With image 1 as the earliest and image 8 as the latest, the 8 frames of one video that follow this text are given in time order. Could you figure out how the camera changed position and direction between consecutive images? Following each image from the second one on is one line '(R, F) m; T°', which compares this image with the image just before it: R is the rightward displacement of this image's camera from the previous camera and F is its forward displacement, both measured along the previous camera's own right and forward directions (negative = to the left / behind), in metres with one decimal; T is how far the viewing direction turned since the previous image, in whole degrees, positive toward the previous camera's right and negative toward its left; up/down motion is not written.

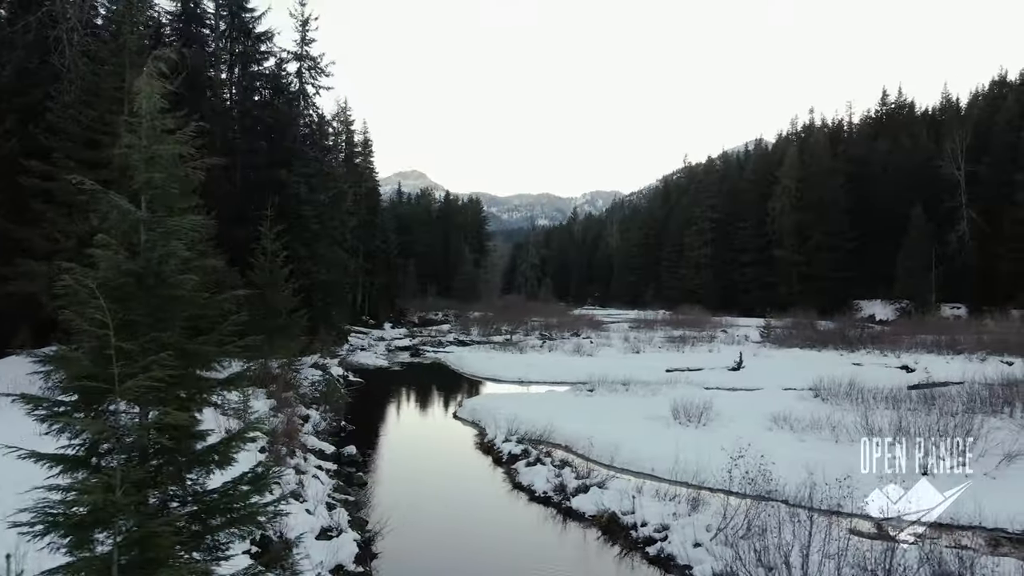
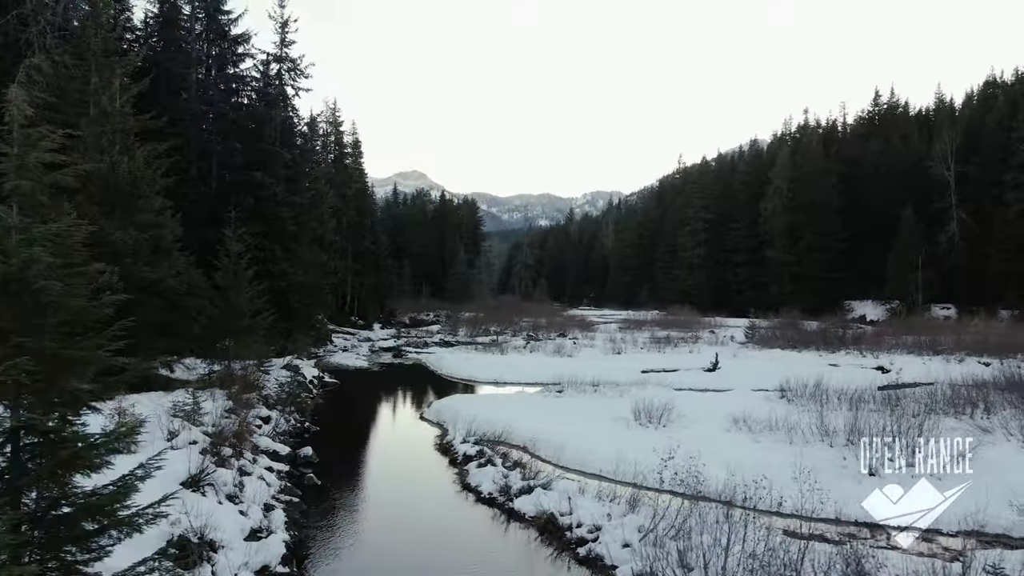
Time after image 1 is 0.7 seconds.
(+0.7, -0.1) m; 0°
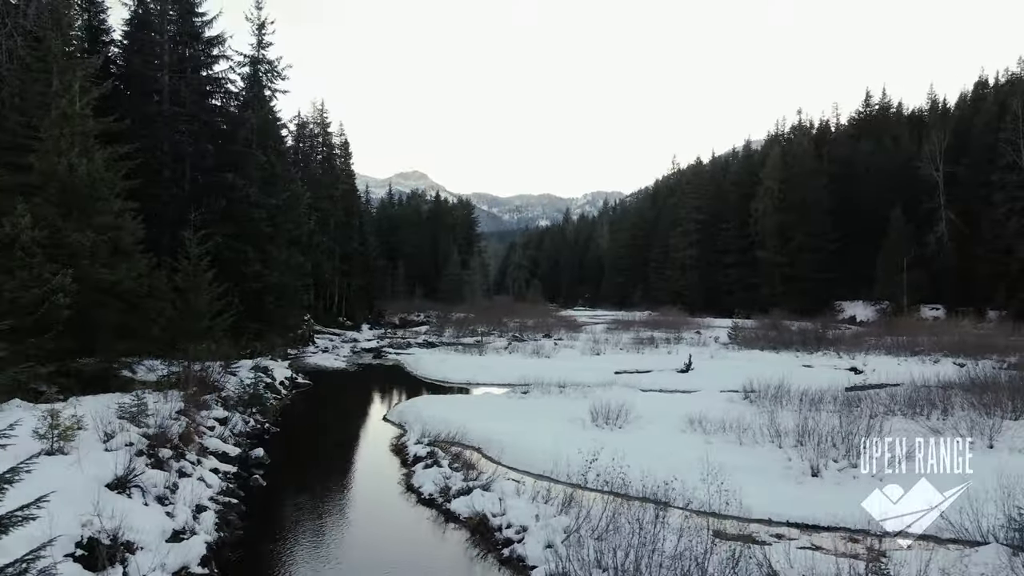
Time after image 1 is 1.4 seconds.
(+0.7, -0.1) m; 0°
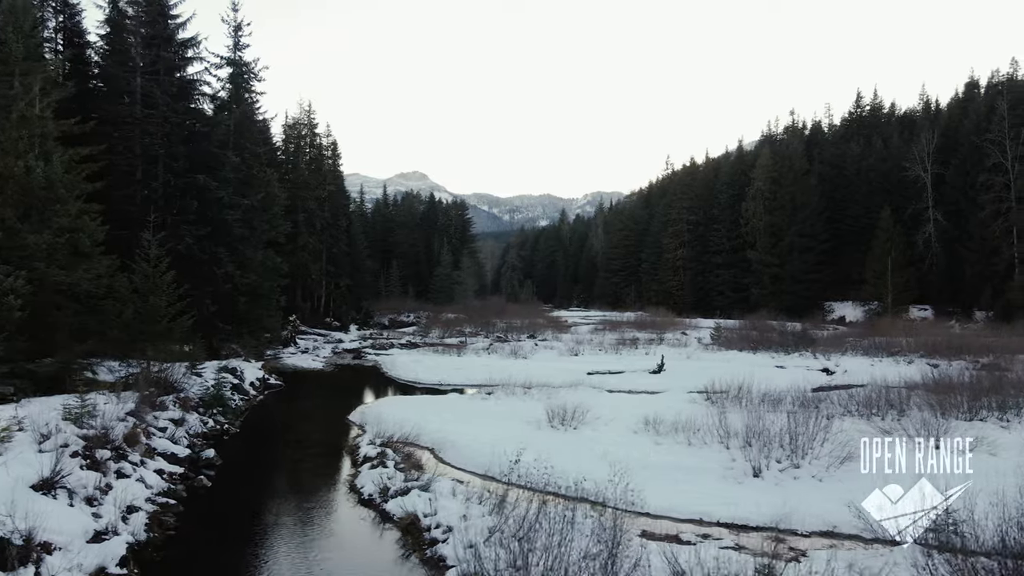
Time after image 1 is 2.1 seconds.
(+0.8, -0.1) m; 0°
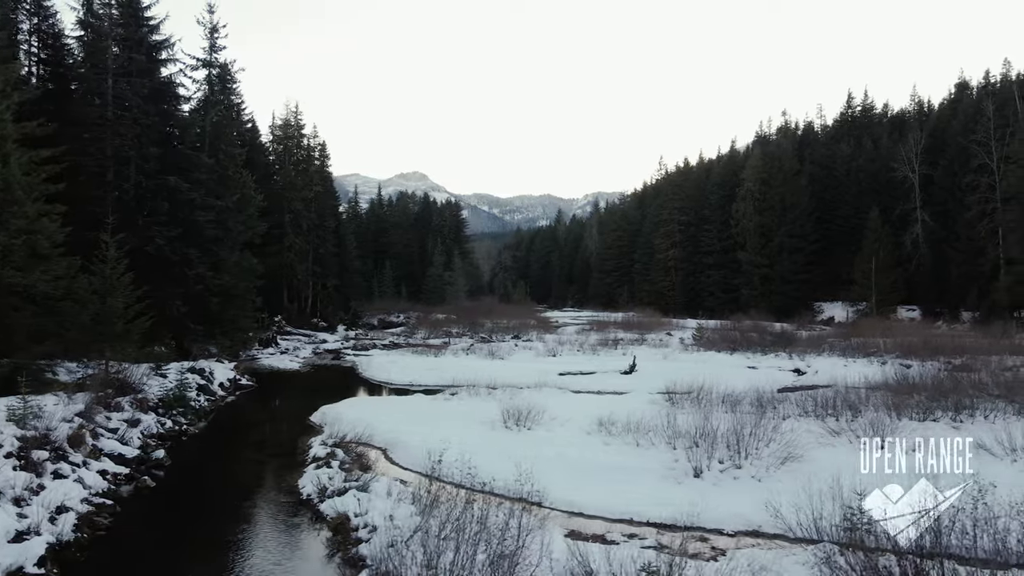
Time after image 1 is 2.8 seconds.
(+0.8, -0.1) m; 0°
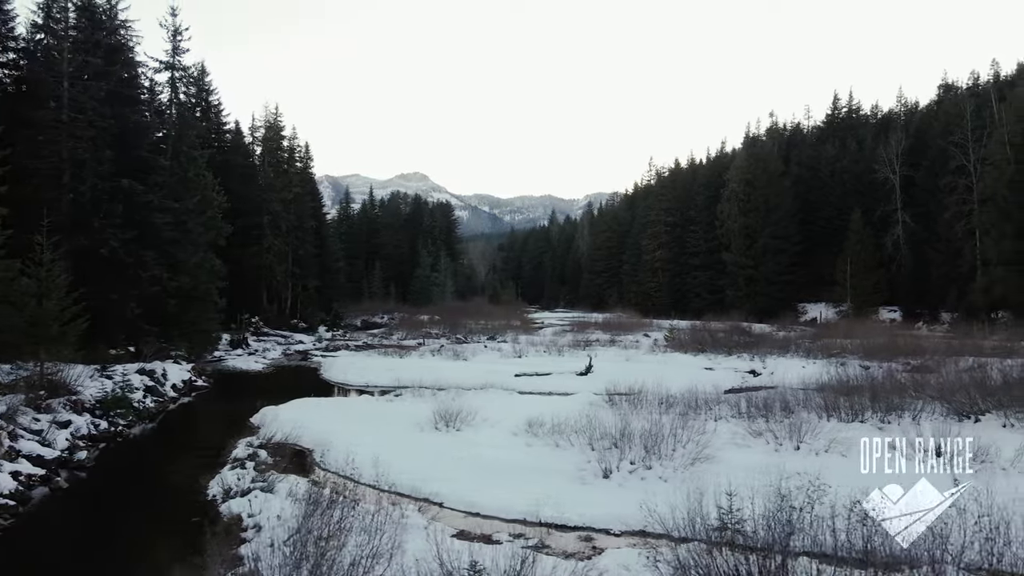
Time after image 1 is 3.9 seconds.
(+1.2, -0.1) m; 0°
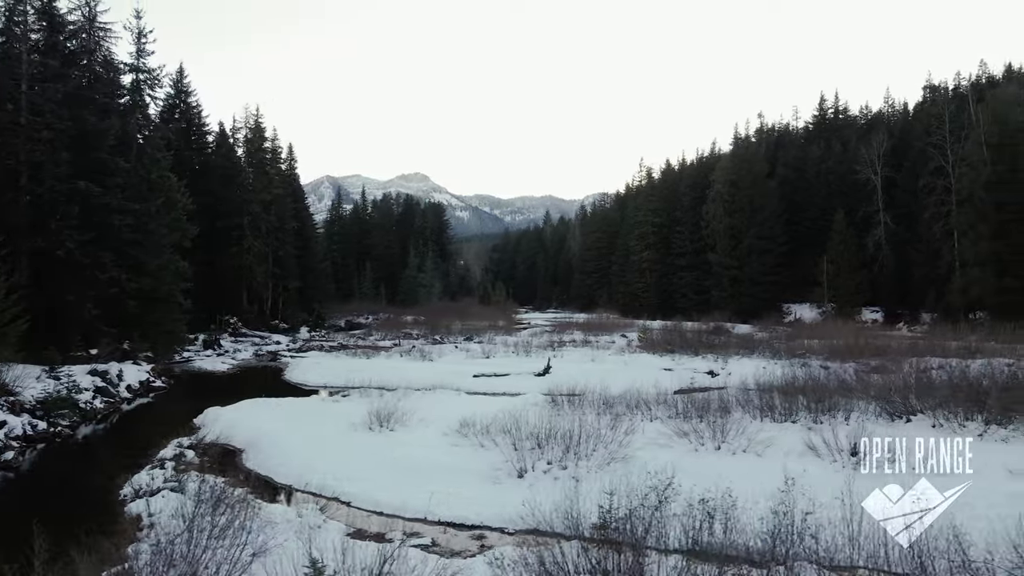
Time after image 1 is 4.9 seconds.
(+1.2, -0.1) m; 0°
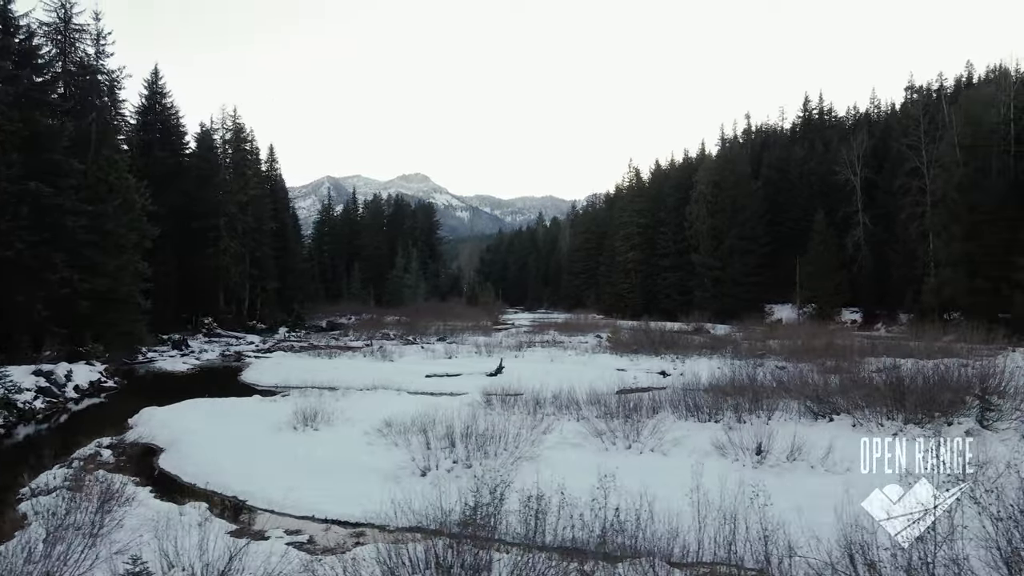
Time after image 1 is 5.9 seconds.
(+1.4, -0.1) m; 0°
